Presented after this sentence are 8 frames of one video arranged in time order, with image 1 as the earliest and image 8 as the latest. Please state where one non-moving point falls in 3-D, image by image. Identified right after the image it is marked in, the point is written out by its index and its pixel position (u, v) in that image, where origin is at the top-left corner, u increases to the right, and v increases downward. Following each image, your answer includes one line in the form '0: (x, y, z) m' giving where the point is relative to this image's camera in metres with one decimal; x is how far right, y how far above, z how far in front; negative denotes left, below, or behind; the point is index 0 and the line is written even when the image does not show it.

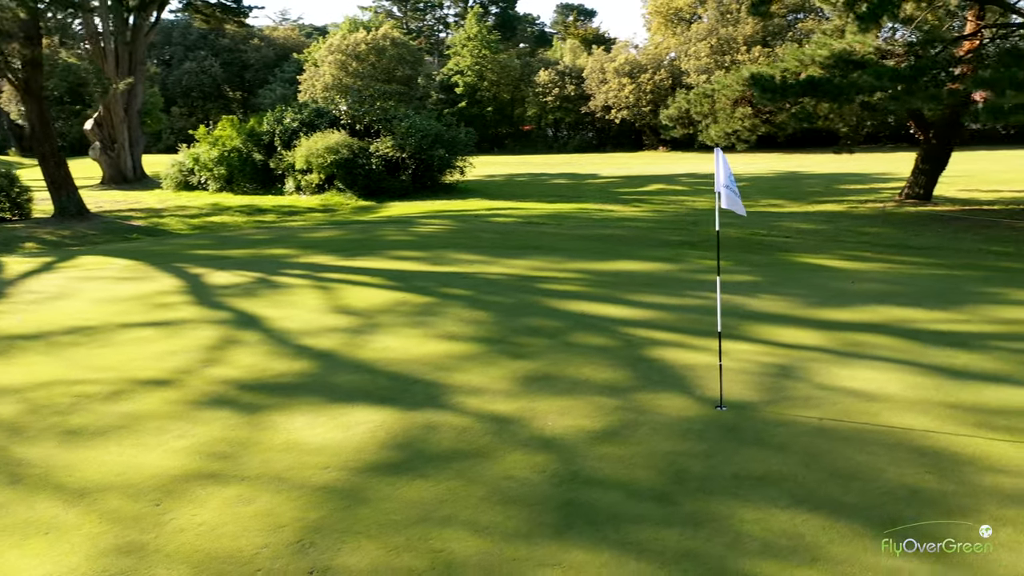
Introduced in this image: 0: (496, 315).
0: (-0.1, -0.2, +6.9) m
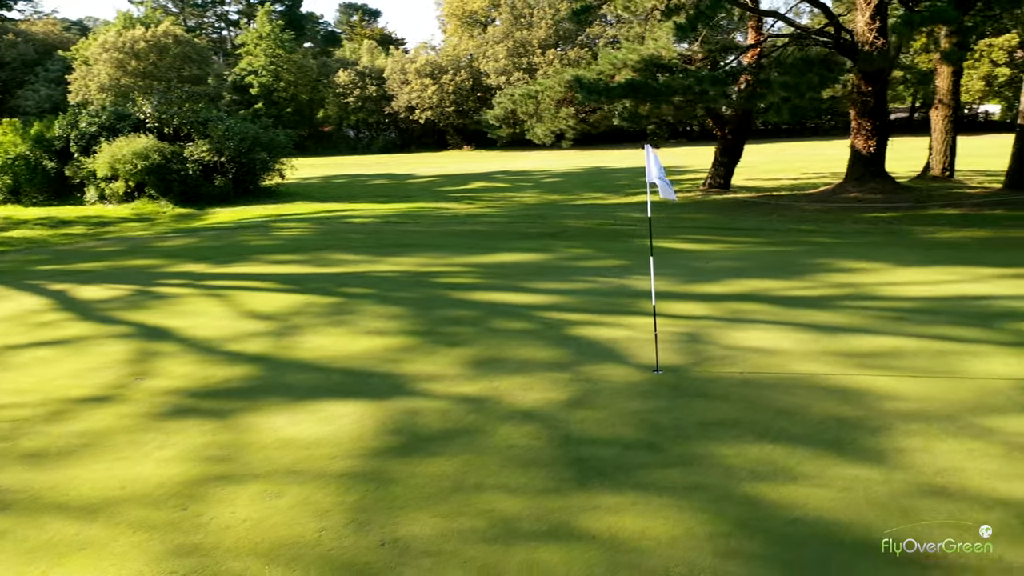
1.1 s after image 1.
0: (-0.9, -0.2, +7.2) m
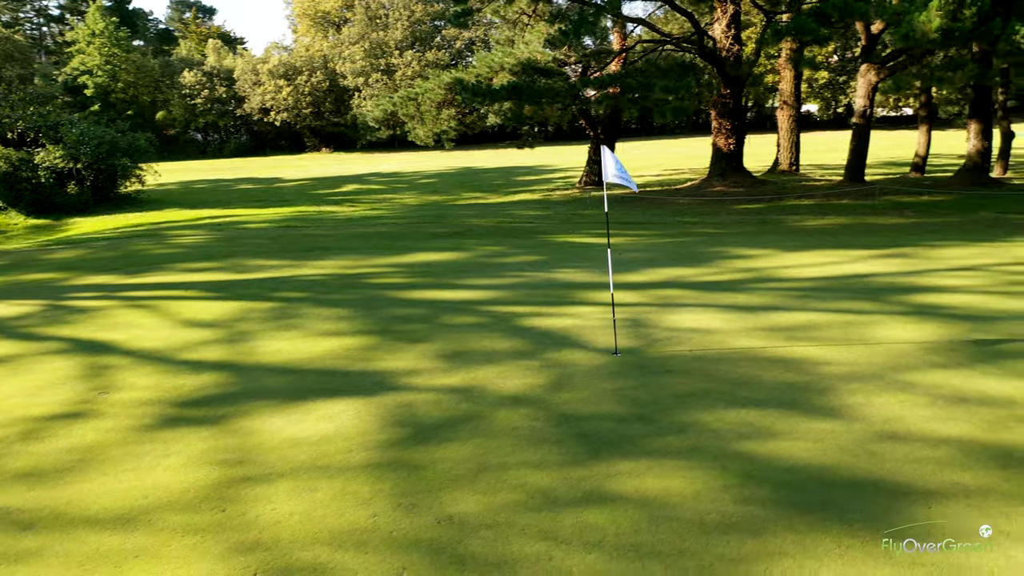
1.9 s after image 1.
0: (-1.4, -0.2, +7.3) m
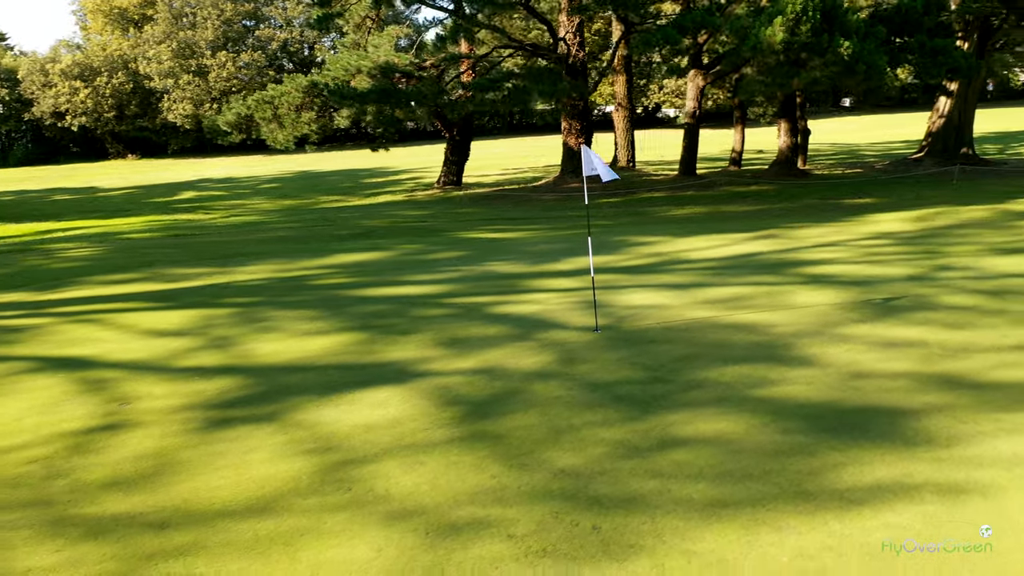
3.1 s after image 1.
0: (-1.7, -0.2, +7.5) m
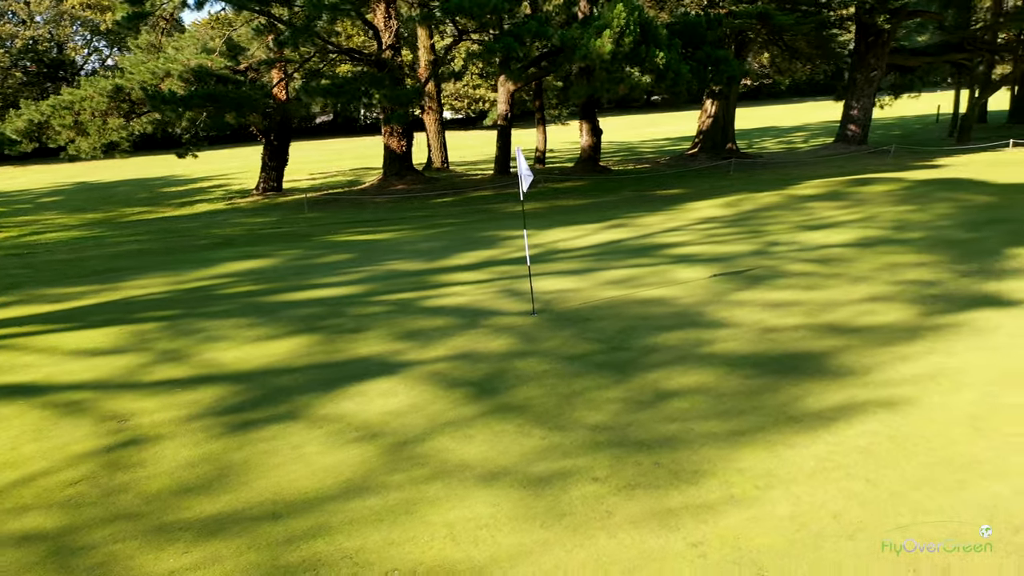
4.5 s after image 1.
0: (-2.4, -0.3, +7.5) m
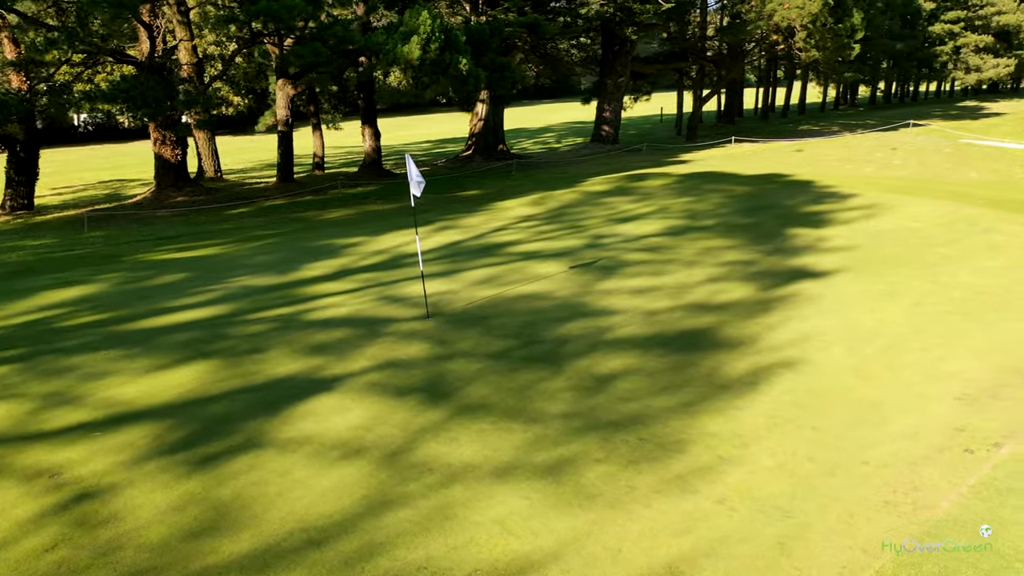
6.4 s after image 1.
0: (-3.2, -0.5, +6.7) m
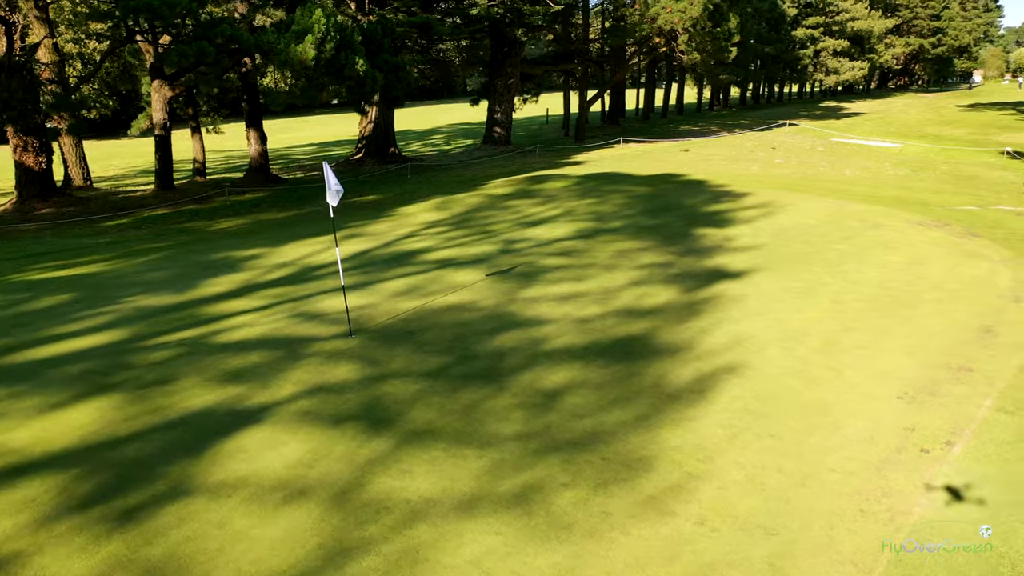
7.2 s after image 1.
0: (-3.7, -0.7, +6.0) m
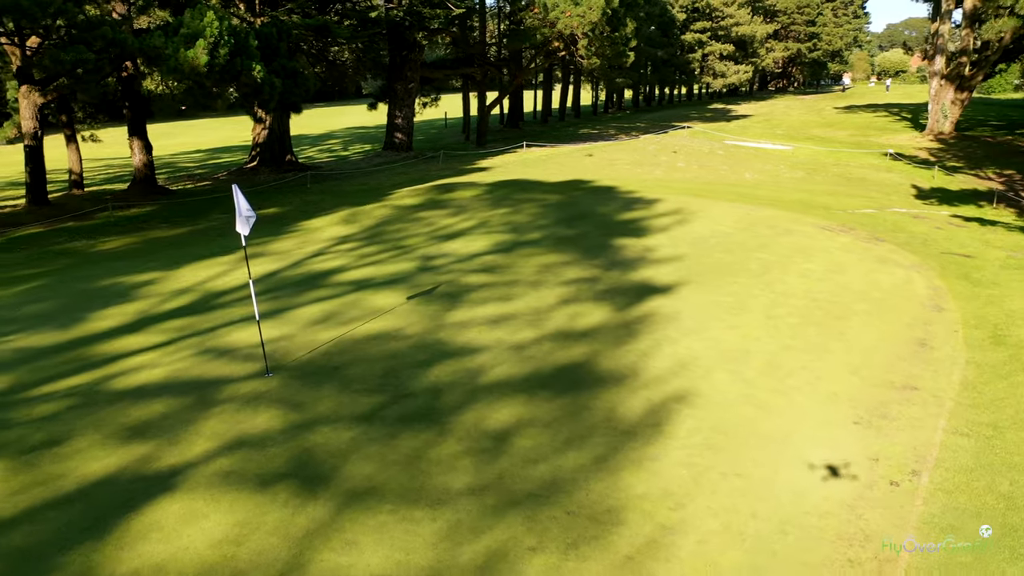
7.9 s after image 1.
0: (-4.0, -1.0, +5.1) m
